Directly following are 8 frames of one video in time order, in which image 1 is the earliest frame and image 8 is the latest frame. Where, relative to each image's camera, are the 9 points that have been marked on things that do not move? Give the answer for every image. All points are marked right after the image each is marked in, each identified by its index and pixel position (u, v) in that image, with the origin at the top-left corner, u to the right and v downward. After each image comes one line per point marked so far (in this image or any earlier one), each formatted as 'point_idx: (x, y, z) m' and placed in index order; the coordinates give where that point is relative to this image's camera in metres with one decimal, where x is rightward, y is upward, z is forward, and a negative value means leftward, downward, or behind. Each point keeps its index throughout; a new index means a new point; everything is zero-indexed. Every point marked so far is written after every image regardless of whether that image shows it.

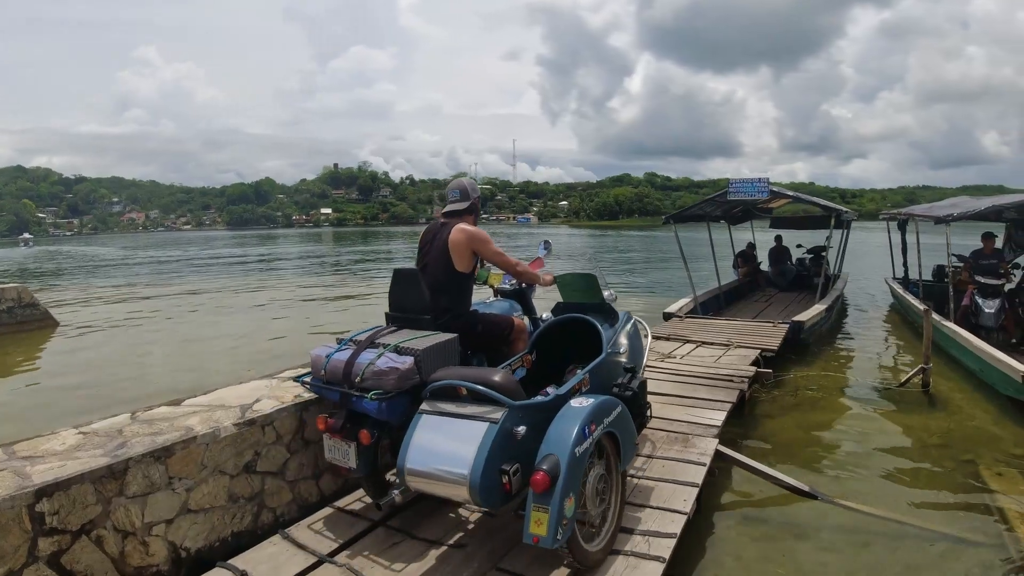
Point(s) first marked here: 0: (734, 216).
0: (+5.5, +2.0, +15.9) m
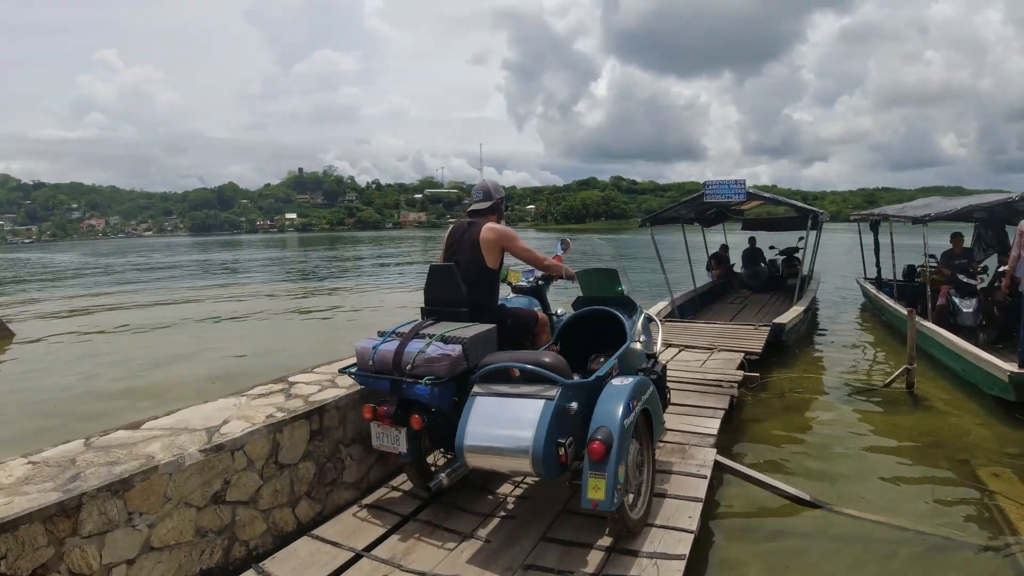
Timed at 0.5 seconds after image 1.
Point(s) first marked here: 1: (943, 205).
0: (+4.8, +1.9, +15.9) m
1: (+7.2, +1.4, +9.9) m
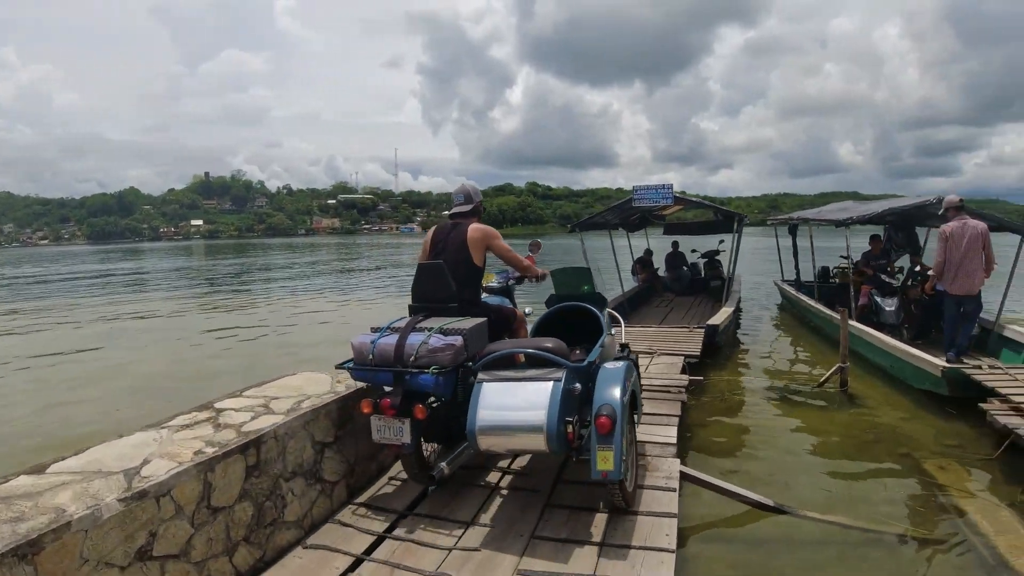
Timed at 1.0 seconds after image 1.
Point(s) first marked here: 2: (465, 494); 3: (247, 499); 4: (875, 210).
0: (+3.0, +1.8, +16.2) m
1: (+6.1, +1.4, +10.5) m
2: (-0.3, -1.4, +4.0) m
3: (-1.4, -1.1, +3.2) m
4: (+6.1, +1.3, +9.9) m
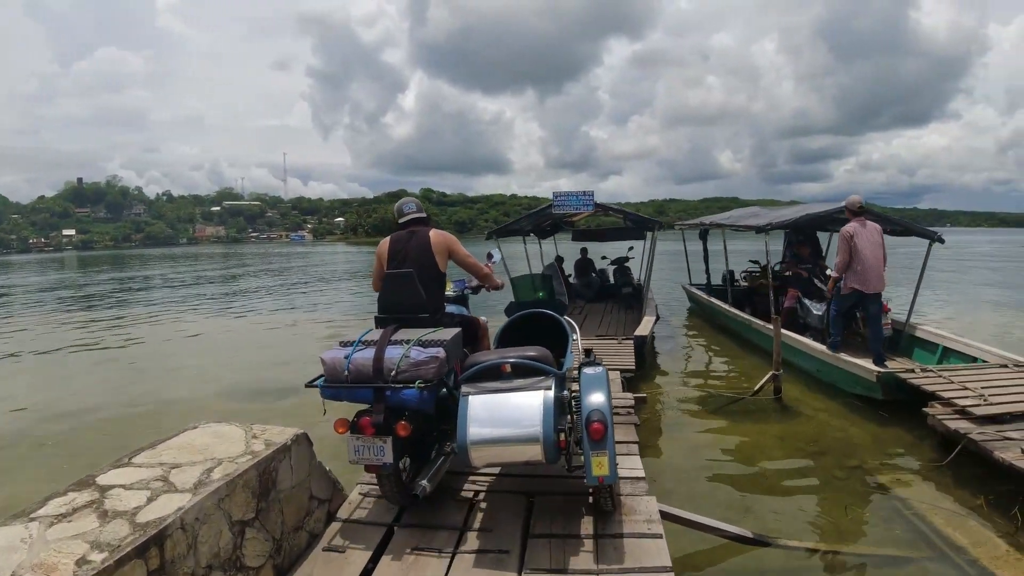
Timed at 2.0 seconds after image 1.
0: (+0.8, +1.5, +16.0) m
1: (+4.8, +1.3, +10.9) m
2: (-0.5, -1.6, +3.4) m
3: (-1.5, -1.4, +2.5) m
4: (+4.8, +1.3, +10.3) m
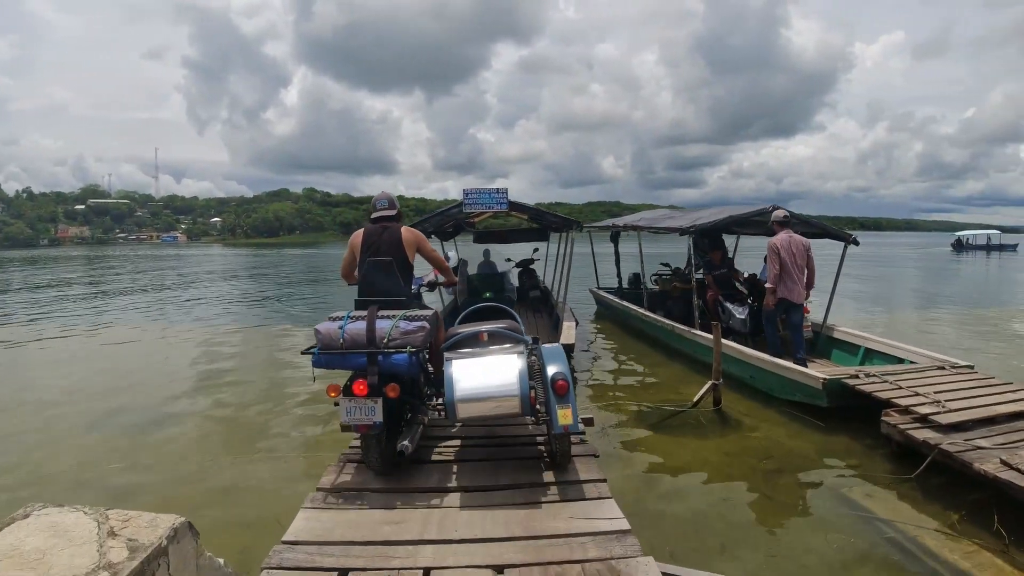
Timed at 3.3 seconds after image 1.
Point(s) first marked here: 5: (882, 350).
0: (-1.6, +1.4, +15.1) m
1: (+3.2, +1.3, +10.8) m
2: (-0.6, -1.7, +2.5) m
3: (-1.4, -1.5, +1.4) m
4: (+3.3, +1.2, +10.2) m
5: (+4.8, -0.8, +7.7) m
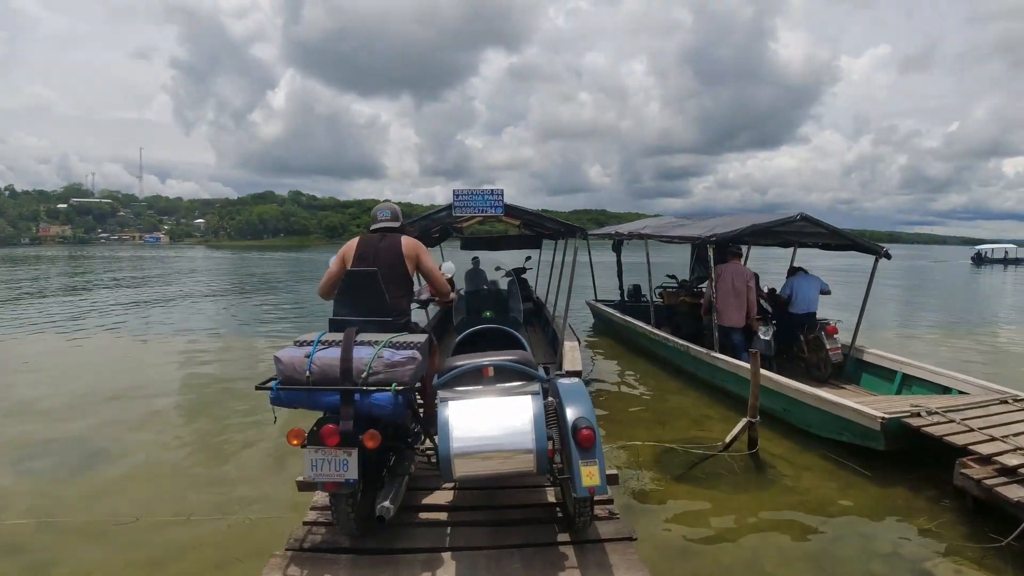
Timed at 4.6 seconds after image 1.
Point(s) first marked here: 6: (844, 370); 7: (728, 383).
0: (-1.7, +1.2, +14.2) m
1: (+3.2, +1.0, +10.0) m
2: (-0.5, -1.8, +1.6) m
3: (-1.2, -1.6, +0.5) m
4: (+3.3, +1.0, +9.5) m
5: (+4.8, -1.1, +7.0) m
6: (+4.6, -1.1, +8.2) m
7: (+2.8, -1.2, +7.6) m
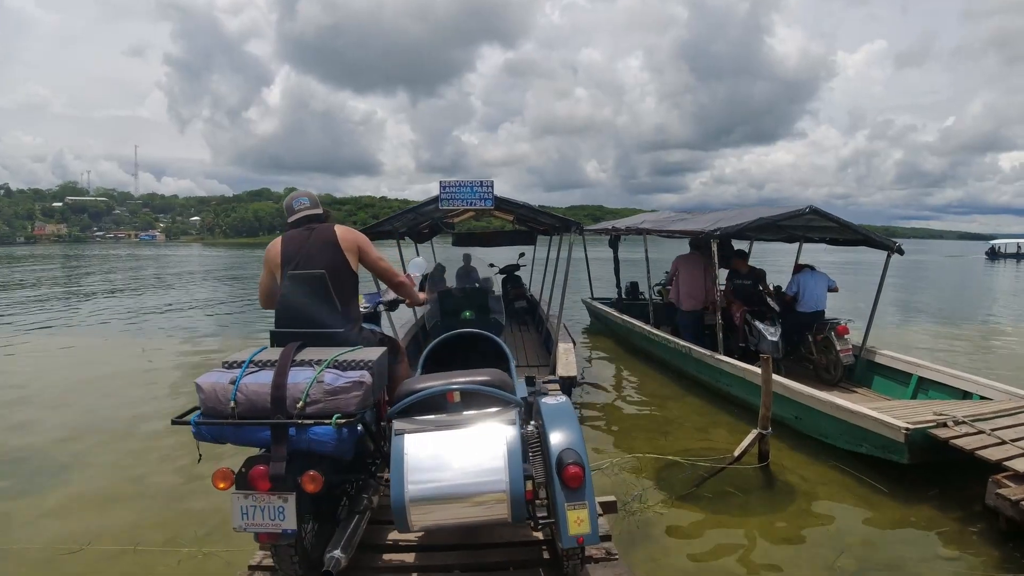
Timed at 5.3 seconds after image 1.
0: (-1.9, +1.2, +13.7) m
1: (+3.1, +1.0, +9.6) m
2: (-0.5, -1.8, +1.1) m
3: (-1.3, -1.6, 0.0) m
4: (+3.2, +1.0, +9.0) m
5: (+4.7, -1.0, +6.5) m
6: (+4.5, -1.1, +7.7) m
7: (+2.7, -1.2, +7.2) m
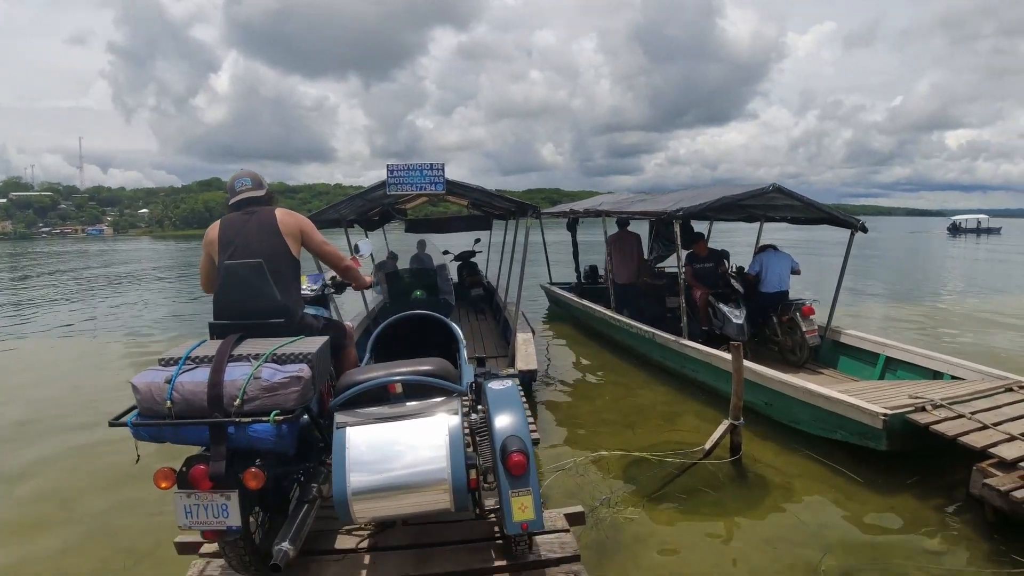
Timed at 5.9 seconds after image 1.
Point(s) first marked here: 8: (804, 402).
0: (-2.9, +1.5, +13.0) m
1: (+2.3, +1.3, +9.2) m
2: (-0.6, -1.9, +0.7) m
3: (-1.3, -1.7, -0.5) m
4: (+2.5, +1.3, +8.7) m
5: (+4.3, -0.8, +6.4) m
6: (+3.9, -0.8, +7.5) m
7: (+2.2, -1.0, +6.9) m
8: (+2.5, -1.0, +5.1) m
